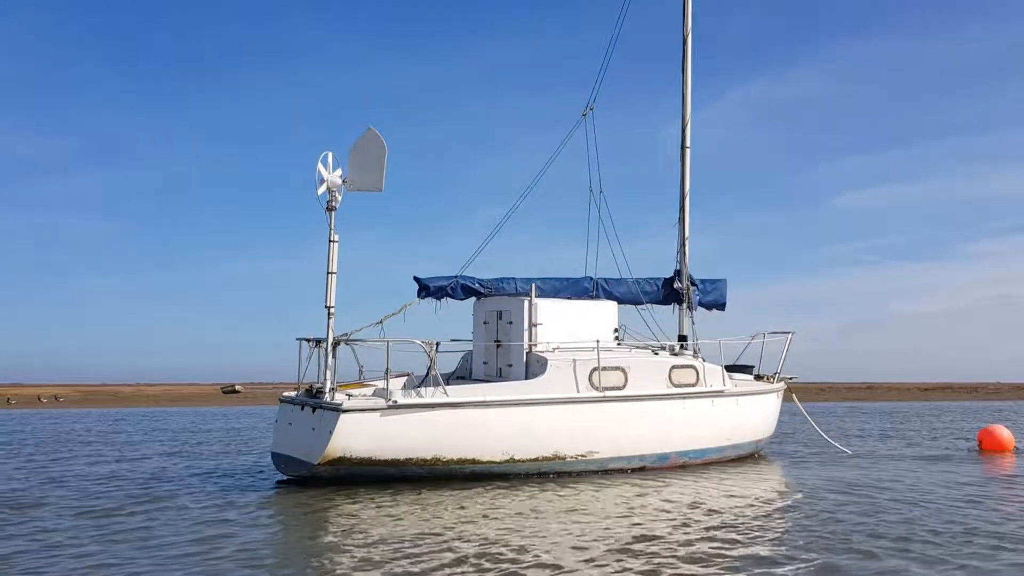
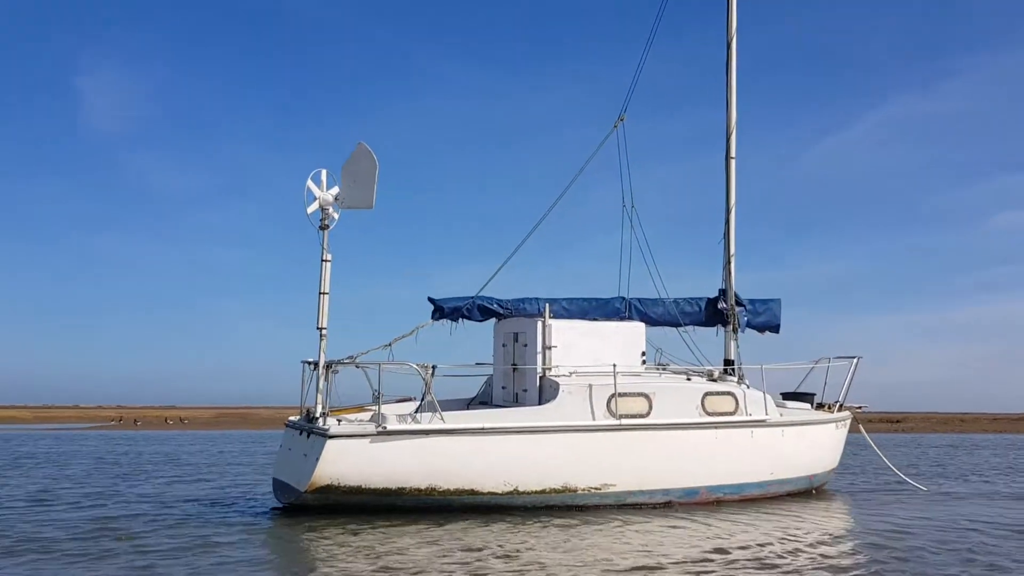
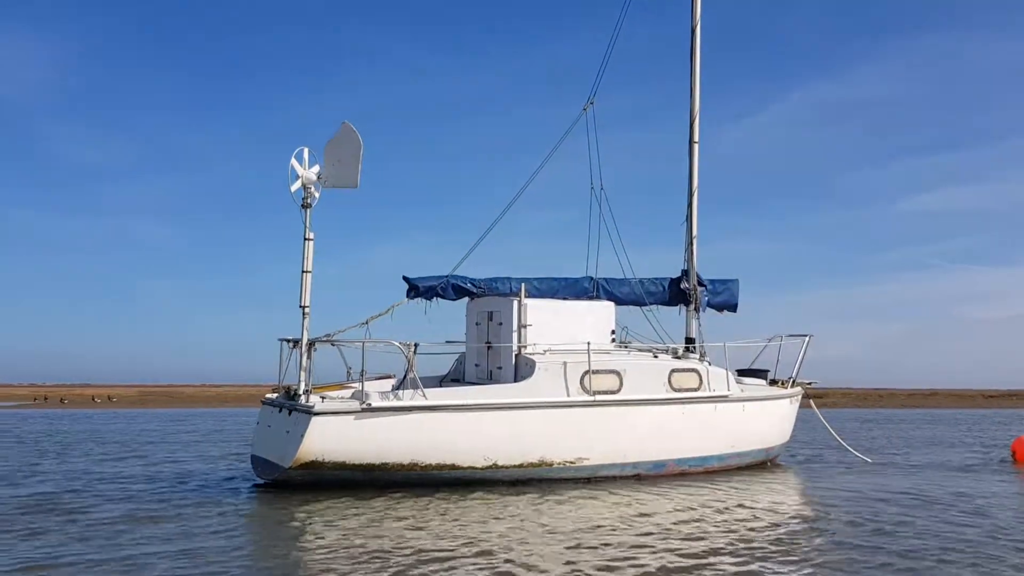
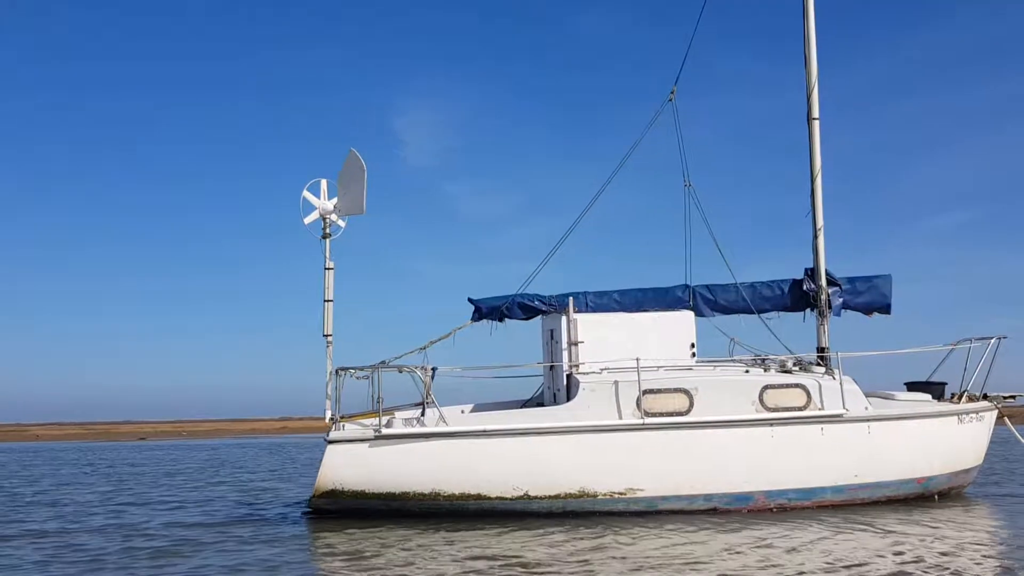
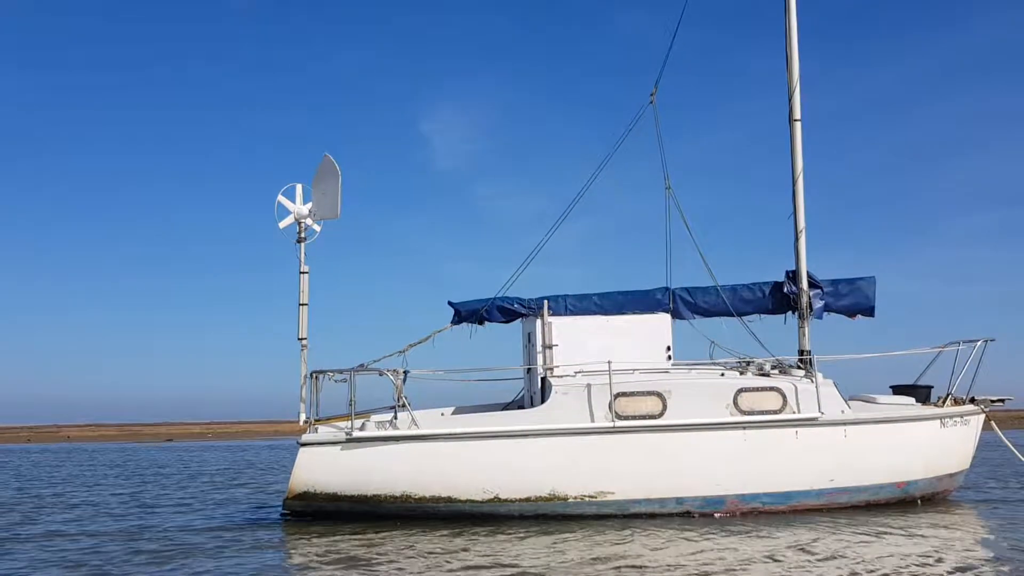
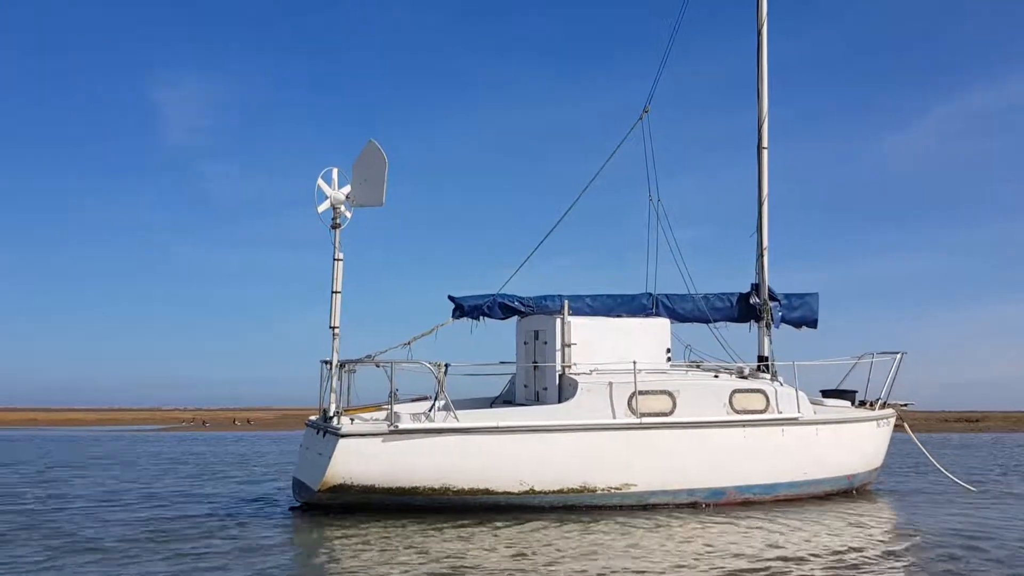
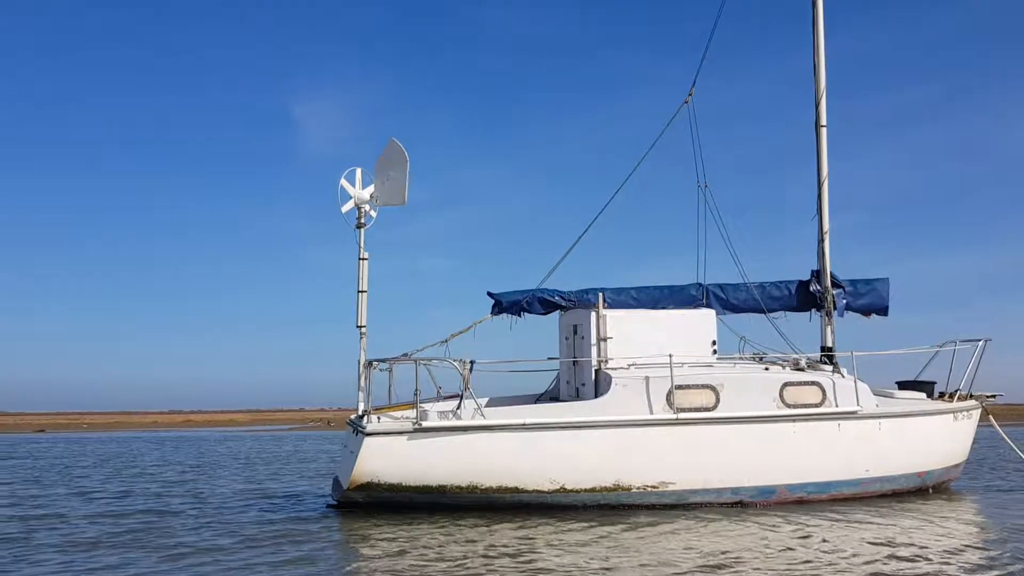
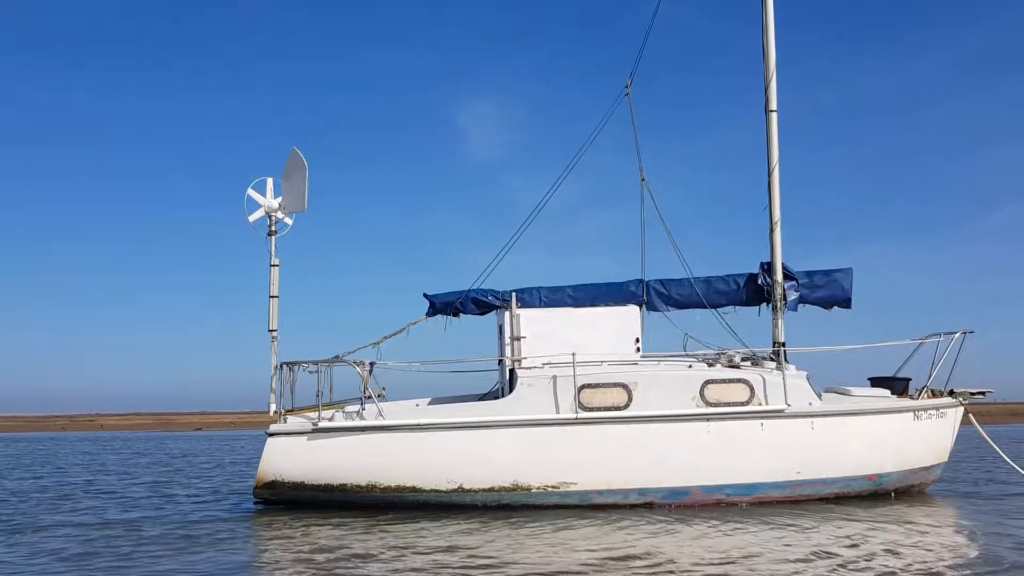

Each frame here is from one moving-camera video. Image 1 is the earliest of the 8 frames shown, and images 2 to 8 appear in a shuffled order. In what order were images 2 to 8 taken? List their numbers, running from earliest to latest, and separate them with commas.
3, 2, 6, 7, 4, 5, 8
